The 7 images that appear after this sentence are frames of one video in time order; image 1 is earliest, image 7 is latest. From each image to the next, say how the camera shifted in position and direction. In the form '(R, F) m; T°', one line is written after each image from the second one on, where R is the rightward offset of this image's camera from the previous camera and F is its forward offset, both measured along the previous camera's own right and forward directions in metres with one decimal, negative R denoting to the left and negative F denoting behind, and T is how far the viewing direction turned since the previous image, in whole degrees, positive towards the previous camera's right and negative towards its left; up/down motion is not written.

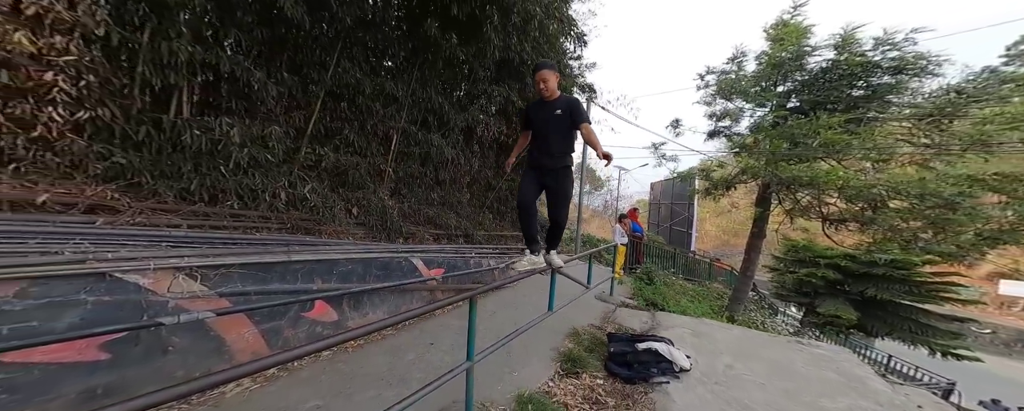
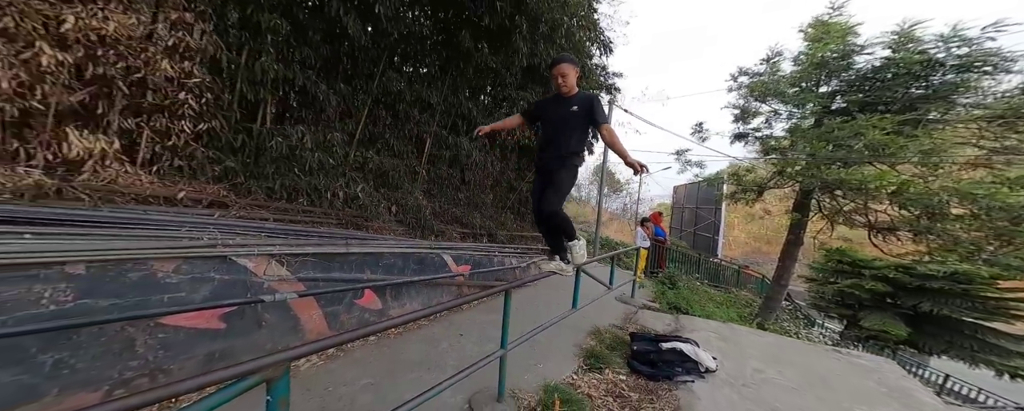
(-0.2, -0.3) m; -4°
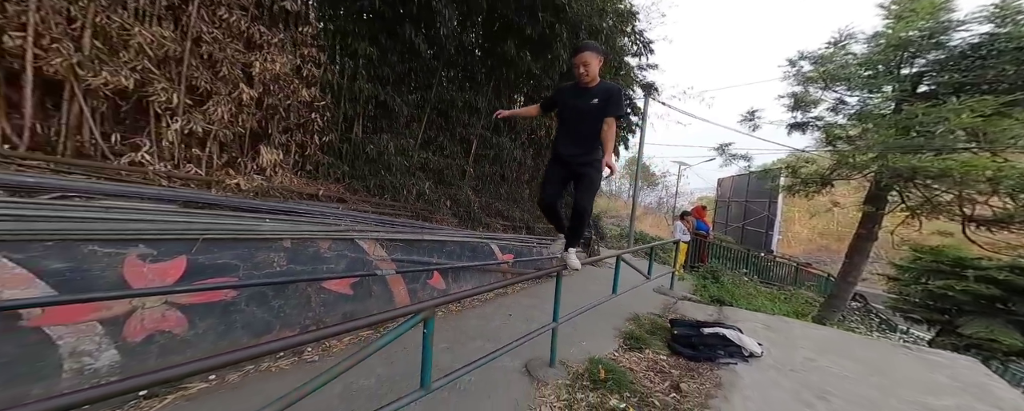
(-0.2, -0.6) m; -6°
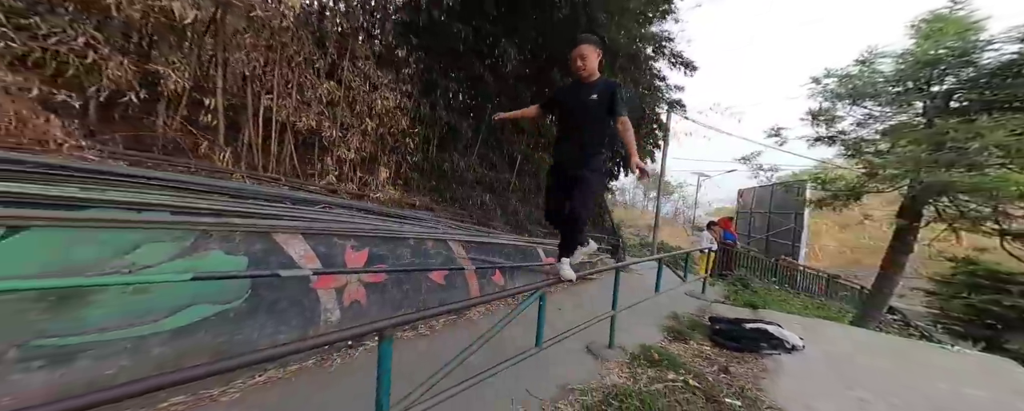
(-0.6, -0.7) m; -3°
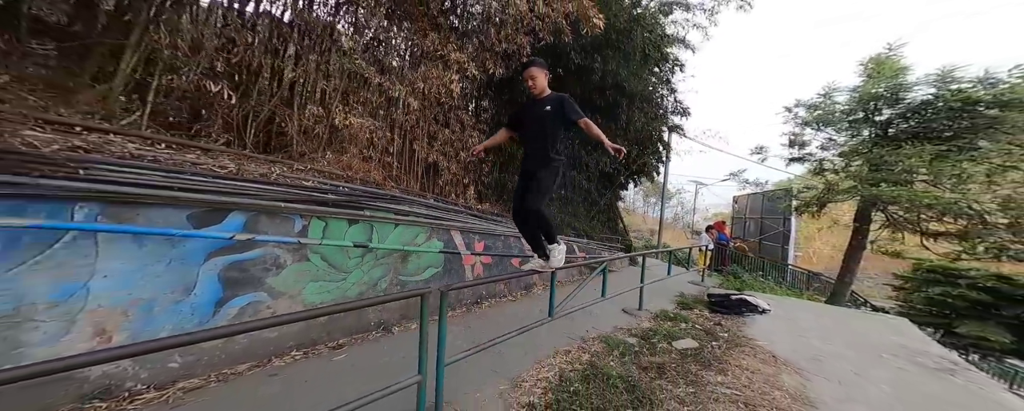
(-0.9, -1.4) m; 0°
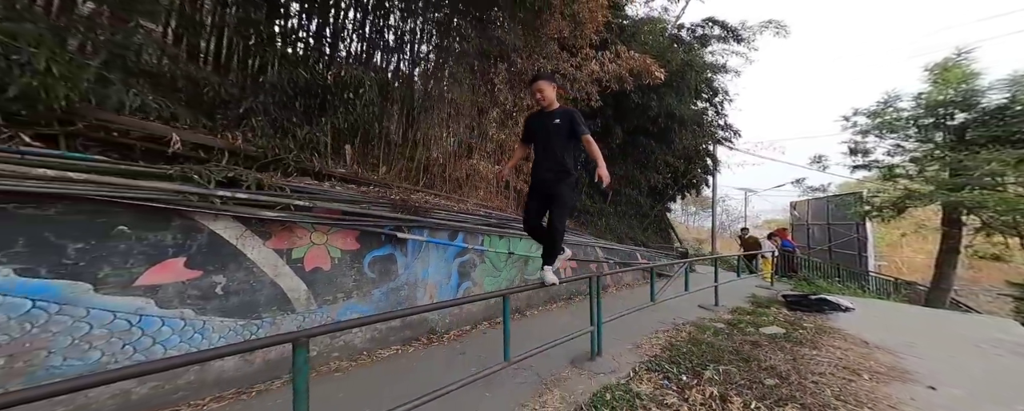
(-0.7, -0.9) m; -7°
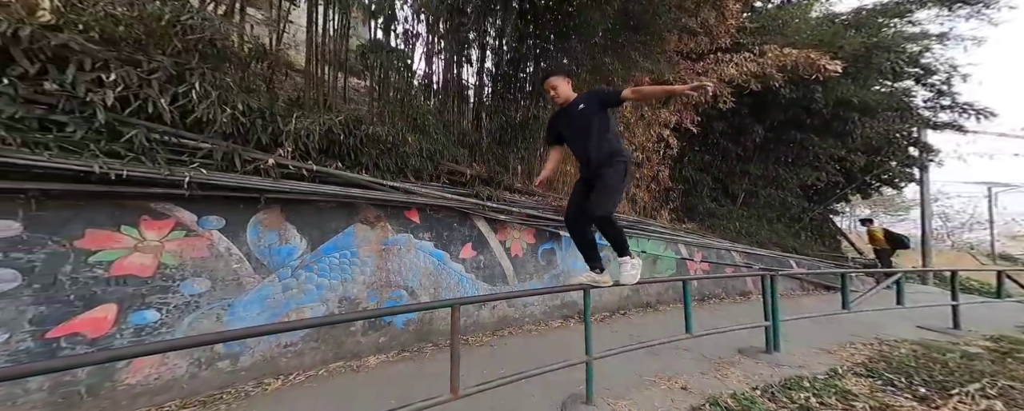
(-0.3, -0.4) m; -18°
